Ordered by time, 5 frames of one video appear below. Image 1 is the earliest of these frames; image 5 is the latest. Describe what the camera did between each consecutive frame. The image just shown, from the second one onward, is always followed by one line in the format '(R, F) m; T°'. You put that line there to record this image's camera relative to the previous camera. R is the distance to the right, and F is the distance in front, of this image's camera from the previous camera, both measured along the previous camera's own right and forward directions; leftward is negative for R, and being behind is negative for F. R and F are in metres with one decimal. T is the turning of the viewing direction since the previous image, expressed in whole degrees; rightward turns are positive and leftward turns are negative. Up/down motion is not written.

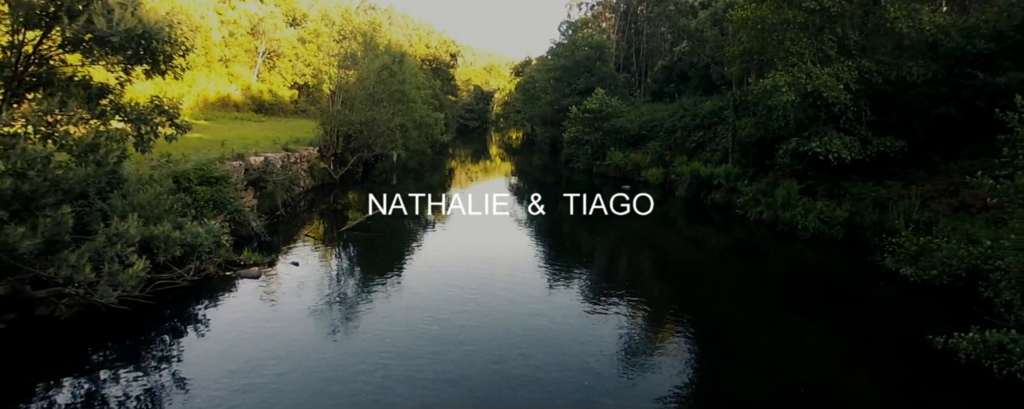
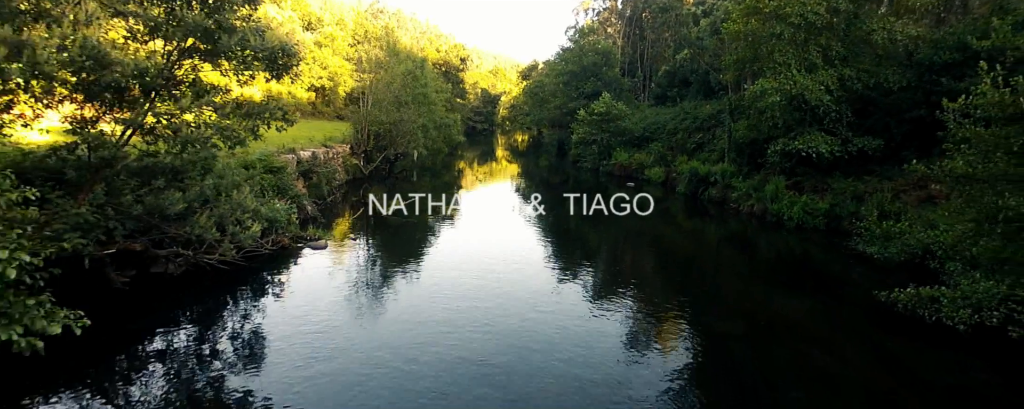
(-0.5, -2.6) m; 0°
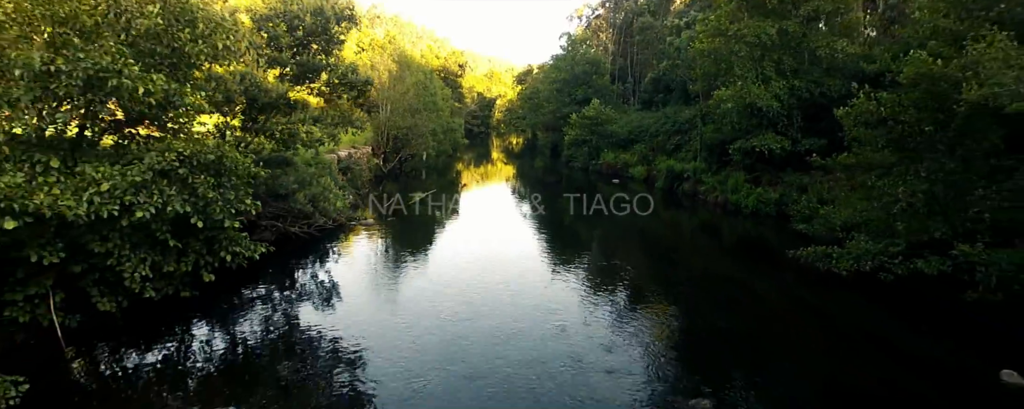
(-0.4, -4.6) m; +1°
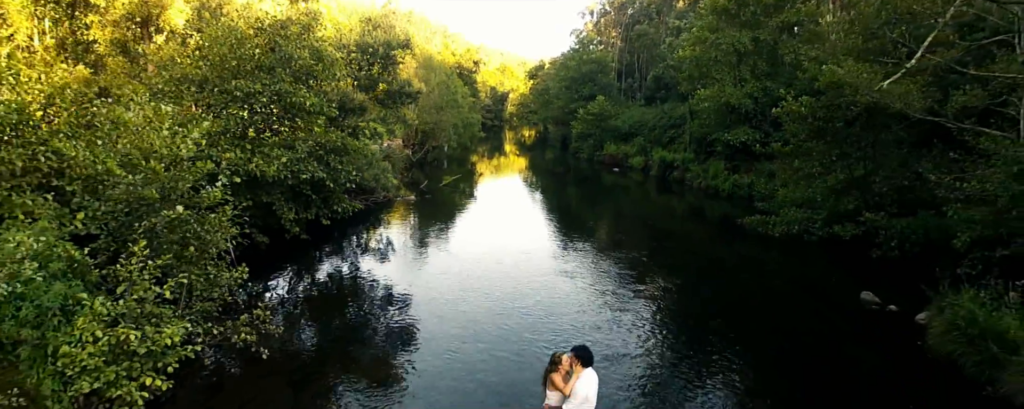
(+0.1, -5.5) m; -1°
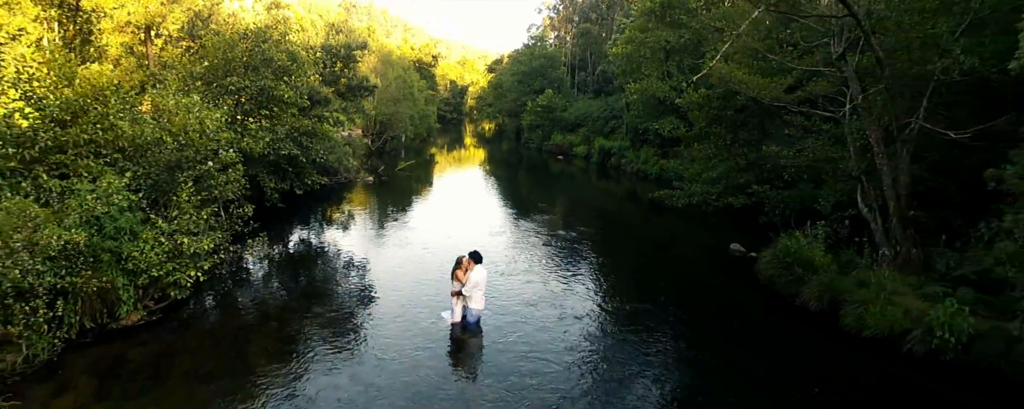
(+0.8, -3.9) m; +4°
